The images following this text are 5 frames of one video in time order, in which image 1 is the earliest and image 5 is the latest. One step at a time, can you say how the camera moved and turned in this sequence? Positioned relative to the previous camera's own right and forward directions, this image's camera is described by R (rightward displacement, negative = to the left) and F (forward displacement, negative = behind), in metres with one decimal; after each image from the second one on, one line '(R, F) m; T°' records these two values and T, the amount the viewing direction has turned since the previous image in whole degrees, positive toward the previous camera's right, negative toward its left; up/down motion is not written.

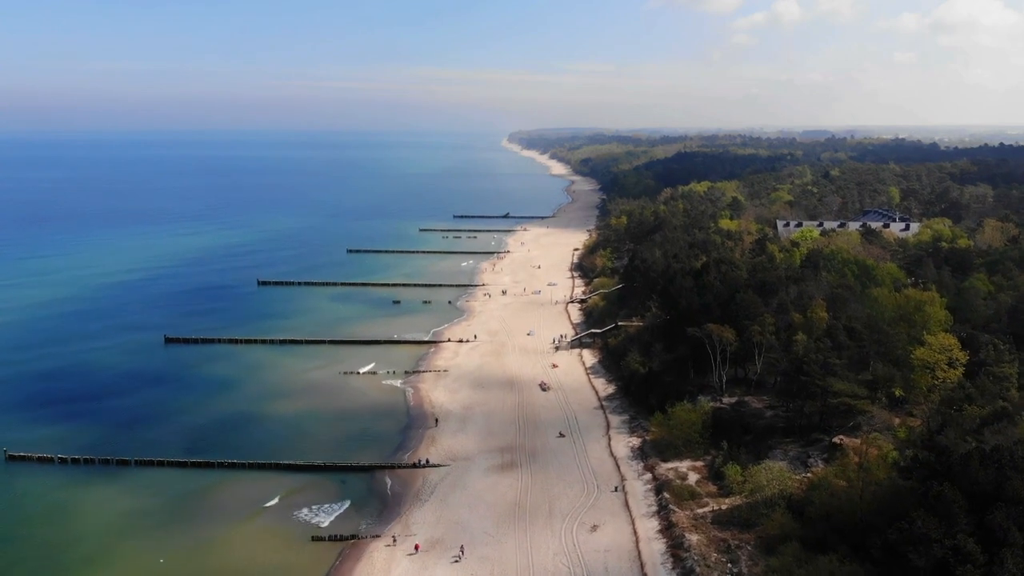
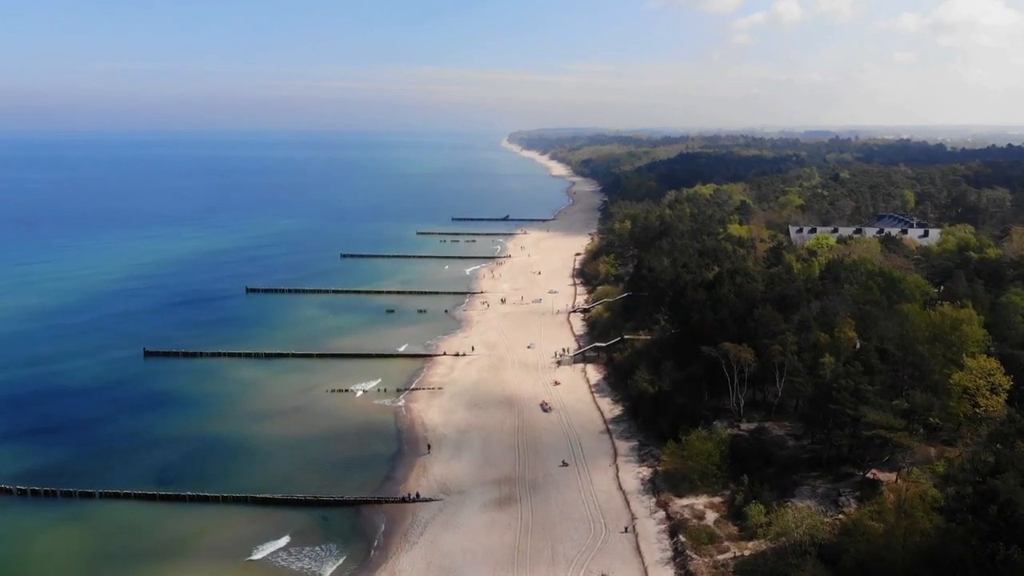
(0.0, +2.9) m; 0°
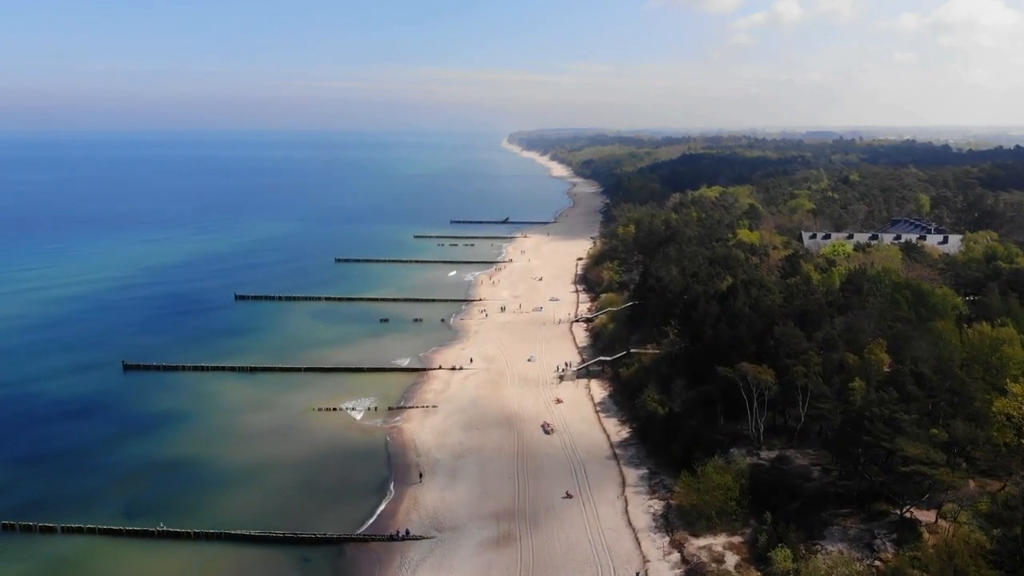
(0.0, +2.7) m; 0°
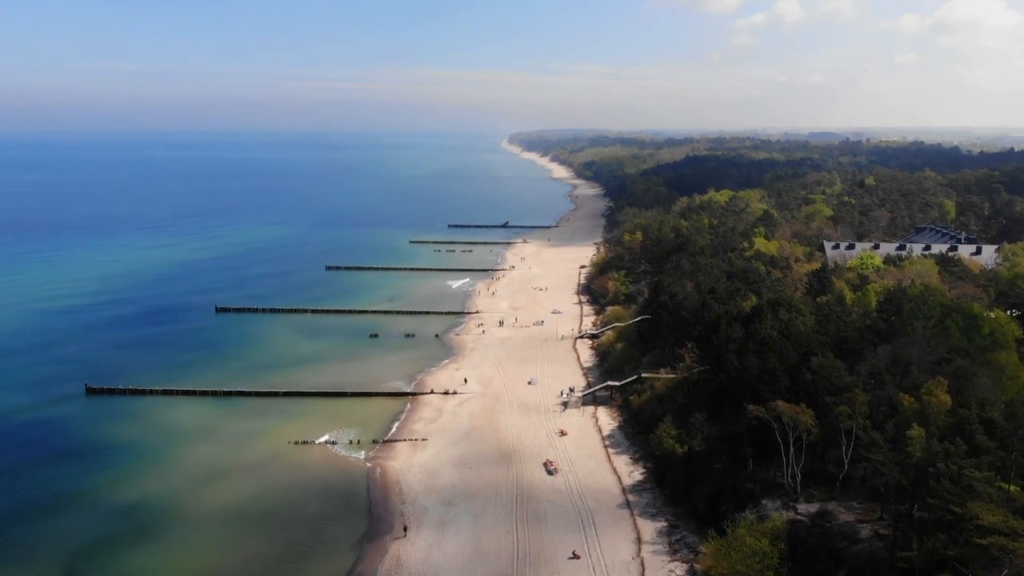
(+0.1, +4.2) m; 0°
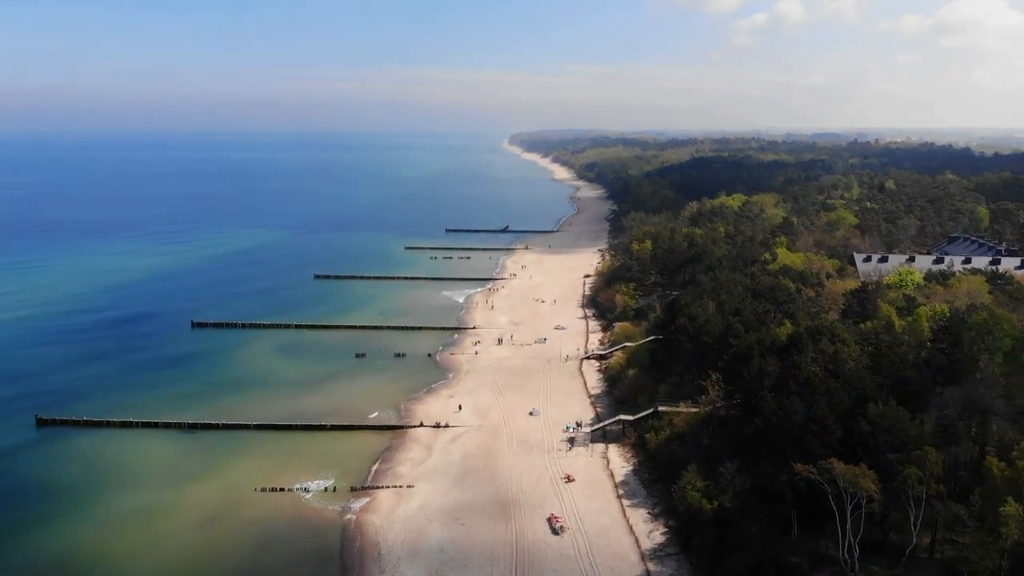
(0.0, +4.6) m; 0°
